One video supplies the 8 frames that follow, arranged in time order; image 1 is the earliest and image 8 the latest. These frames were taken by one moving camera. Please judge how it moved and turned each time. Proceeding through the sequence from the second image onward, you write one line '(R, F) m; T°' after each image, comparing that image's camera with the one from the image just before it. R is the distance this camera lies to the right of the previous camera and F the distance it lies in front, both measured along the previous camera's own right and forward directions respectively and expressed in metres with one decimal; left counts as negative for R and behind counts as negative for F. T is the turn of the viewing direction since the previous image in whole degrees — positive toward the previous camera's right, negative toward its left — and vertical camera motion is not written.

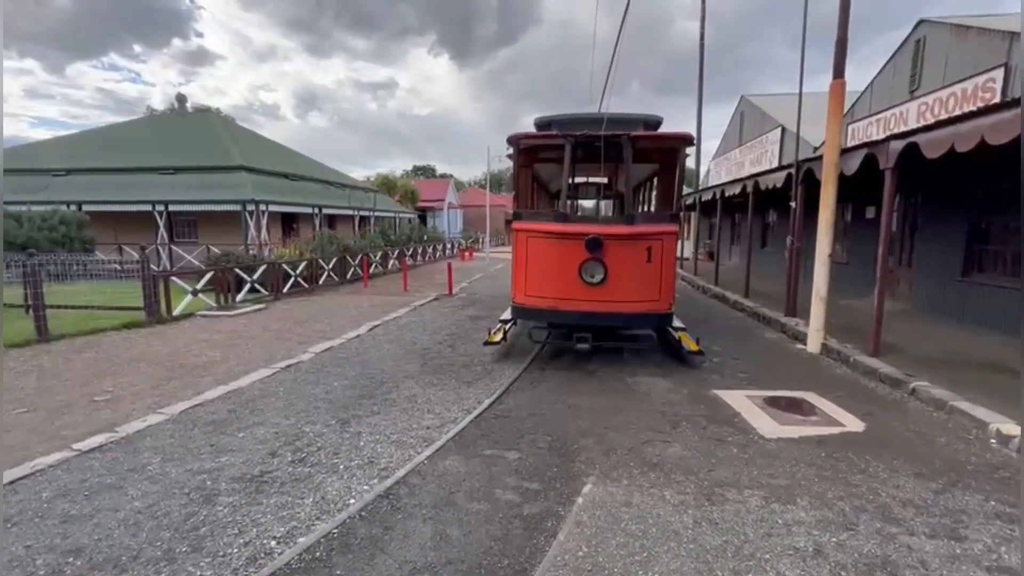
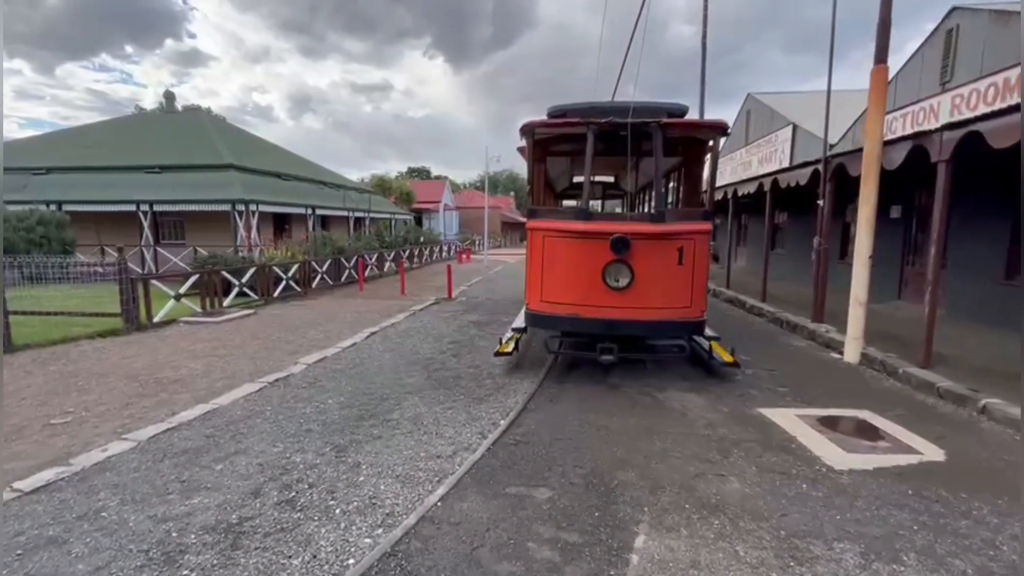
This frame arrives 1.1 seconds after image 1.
(-0.2, +0.6) m; +1°
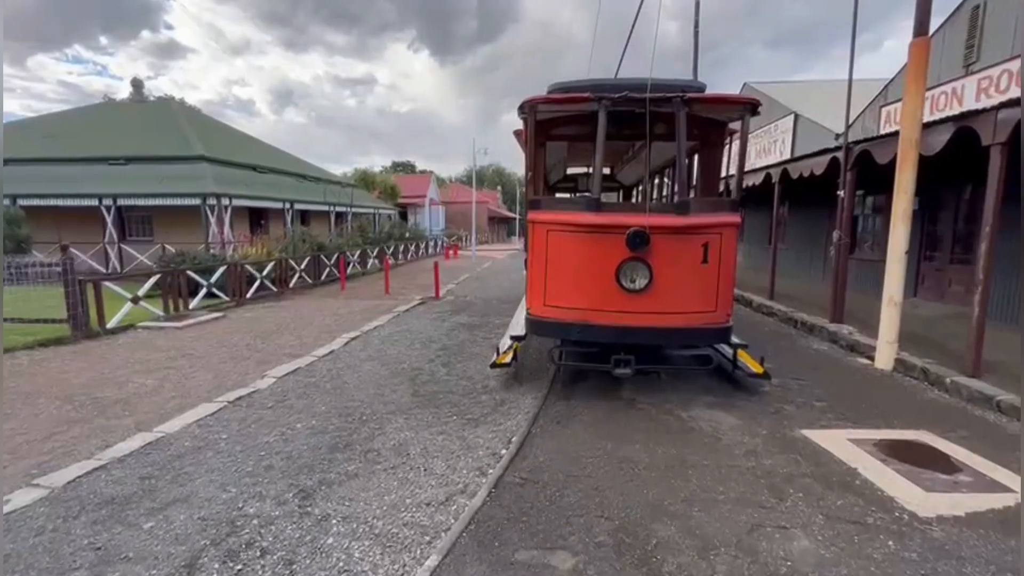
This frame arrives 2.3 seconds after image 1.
(-0.1, +0.8) m; +2°
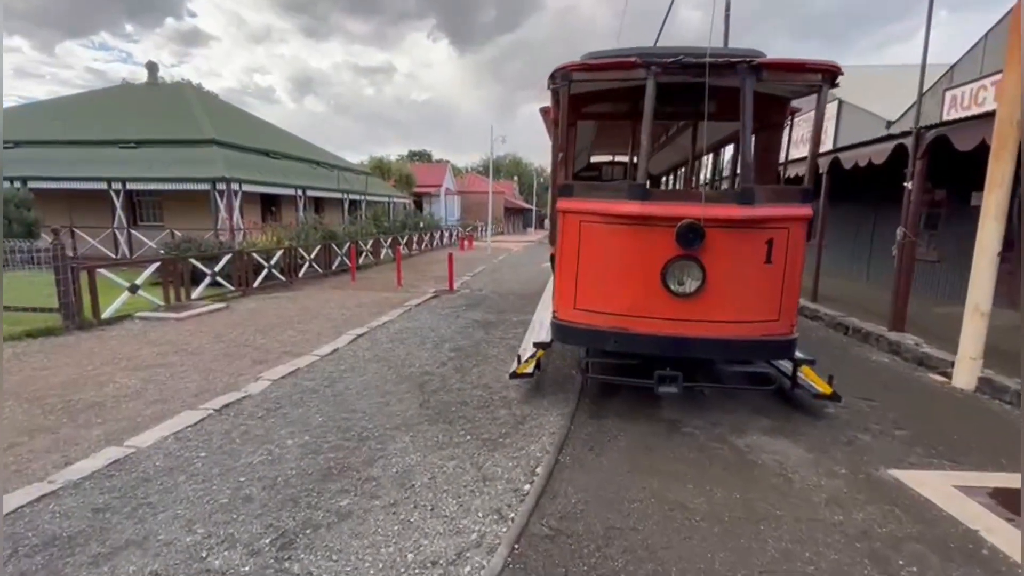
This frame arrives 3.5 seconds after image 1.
(-0.1, +0.7) m; -2°
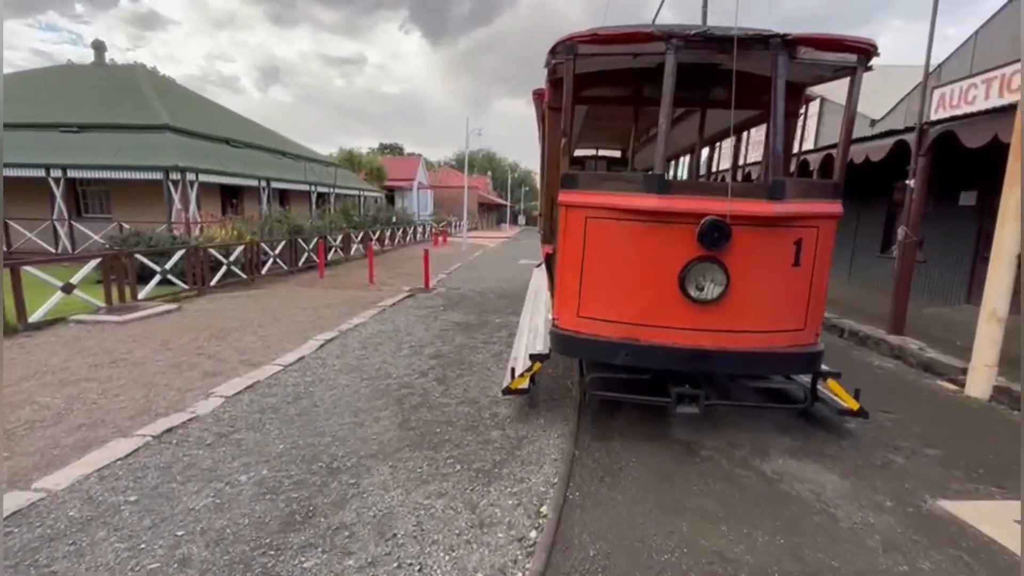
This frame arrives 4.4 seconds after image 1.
(-0.2, +0.6) m; +3°
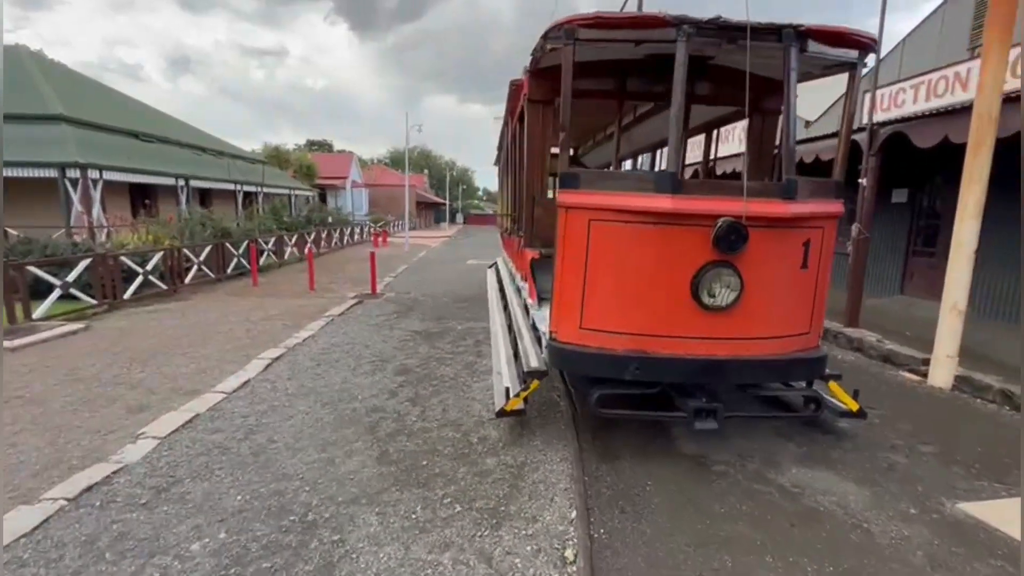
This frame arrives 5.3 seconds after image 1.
(-0.4, +0.4) m; +7°
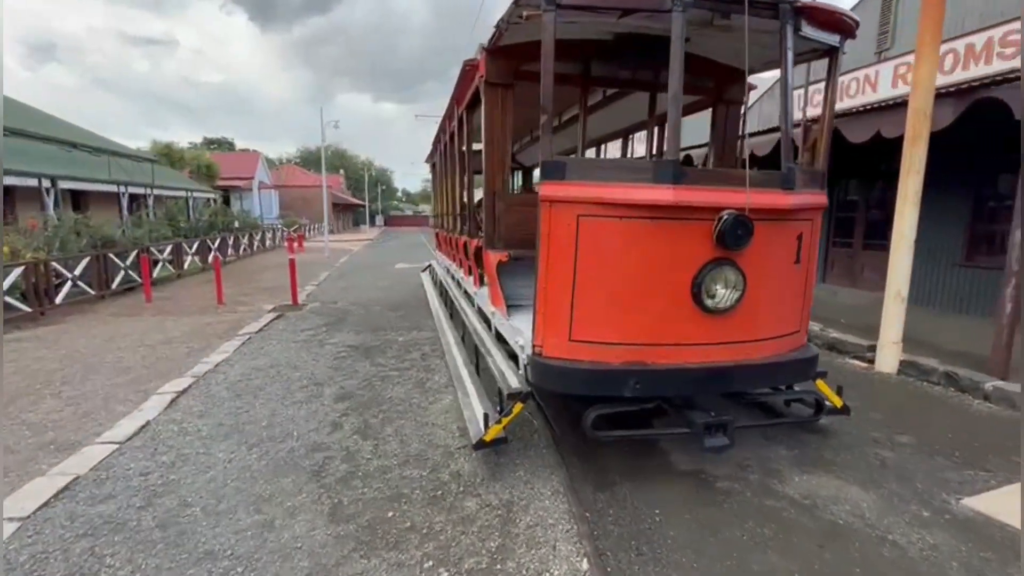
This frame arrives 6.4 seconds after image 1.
(-0.3, +0.6) m; +9°
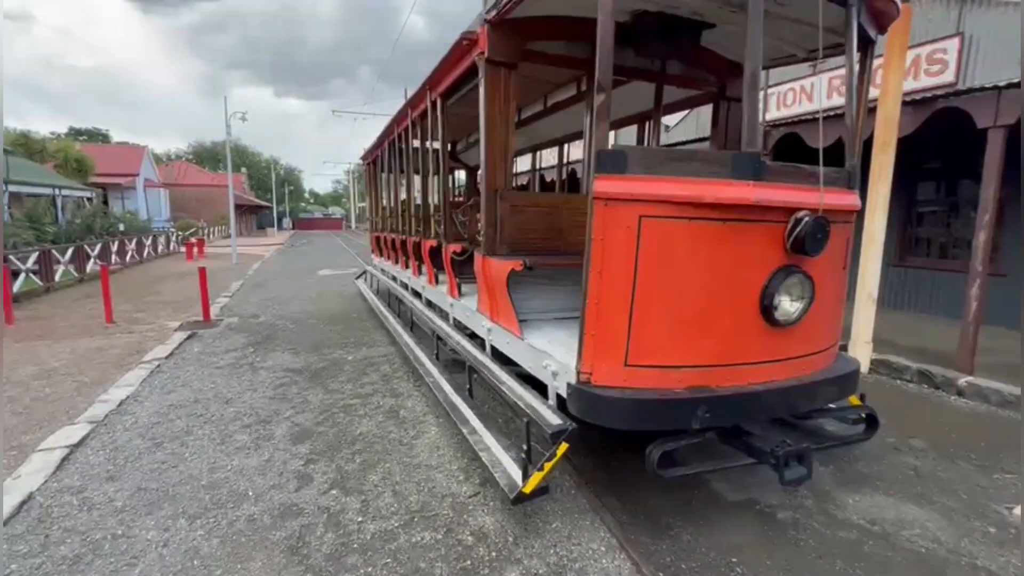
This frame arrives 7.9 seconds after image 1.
(-0.7, +0.6) m; +10°
